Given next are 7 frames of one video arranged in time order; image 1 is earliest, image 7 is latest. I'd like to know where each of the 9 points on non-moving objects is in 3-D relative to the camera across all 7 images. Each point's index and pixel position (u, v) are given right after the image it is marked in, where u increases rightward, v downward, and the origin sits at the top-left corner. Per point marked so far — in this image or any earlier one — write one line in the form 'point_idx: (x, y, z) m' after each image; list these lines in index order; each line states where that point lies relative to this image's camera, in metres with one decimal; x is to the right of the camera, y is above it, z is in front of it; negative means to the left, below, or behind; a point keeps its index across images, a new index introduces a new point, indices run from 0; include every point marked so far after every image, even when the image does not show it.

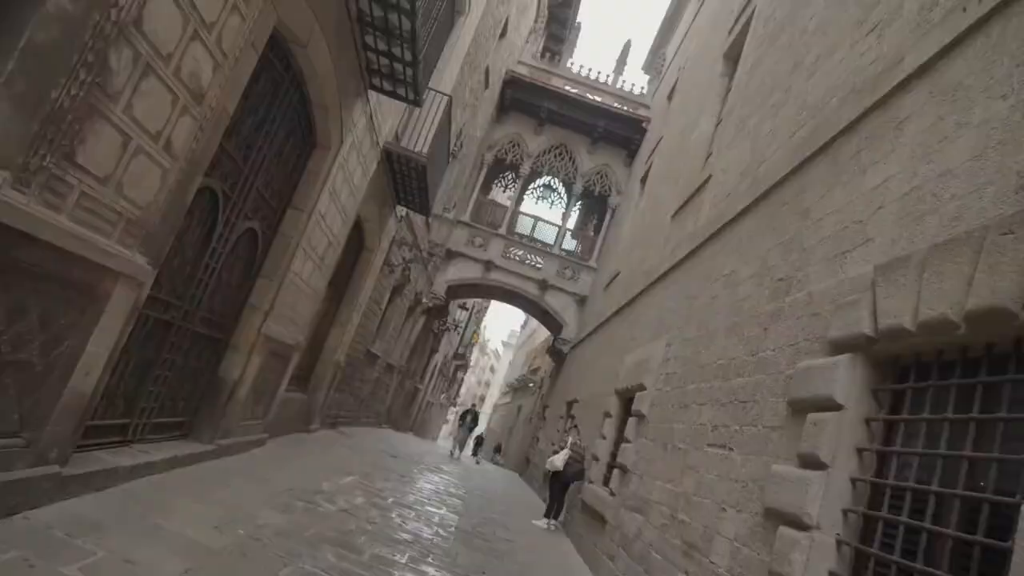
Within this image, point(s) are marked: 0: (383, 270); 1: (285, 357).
0: (-1.9, +0.3, +10.8) m
1: (-2.1, -0.6, +6.8) m
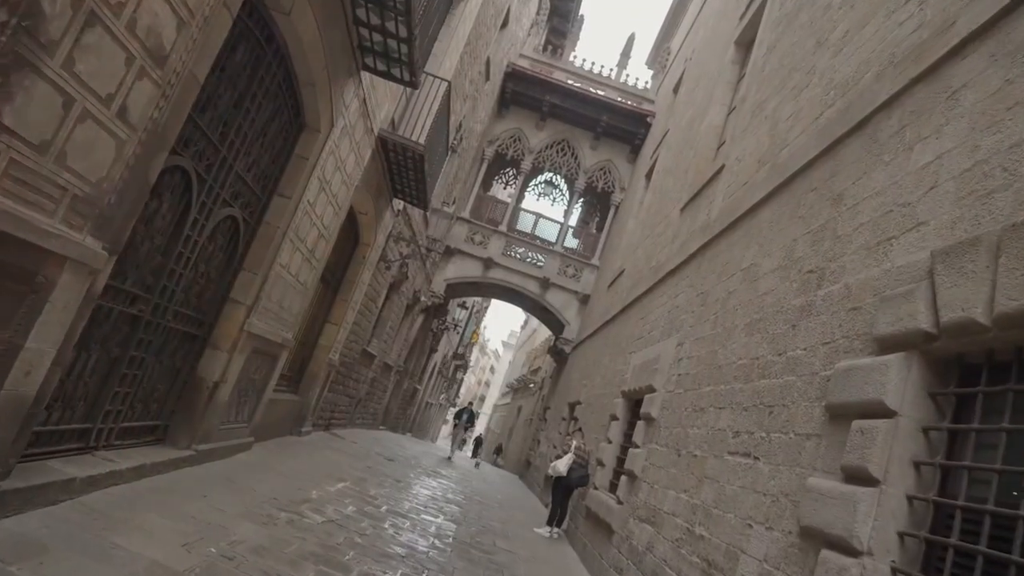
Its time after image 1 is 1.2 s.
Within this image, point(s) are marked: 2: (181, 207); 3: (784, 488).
0: (-1.9, +0.3, +10.4) m
1: (-2.1, -0.6, +6.4) m
2: (-1.8, +0.4, +4.0) m
3: (+1.3, -0.9, +3.4) m
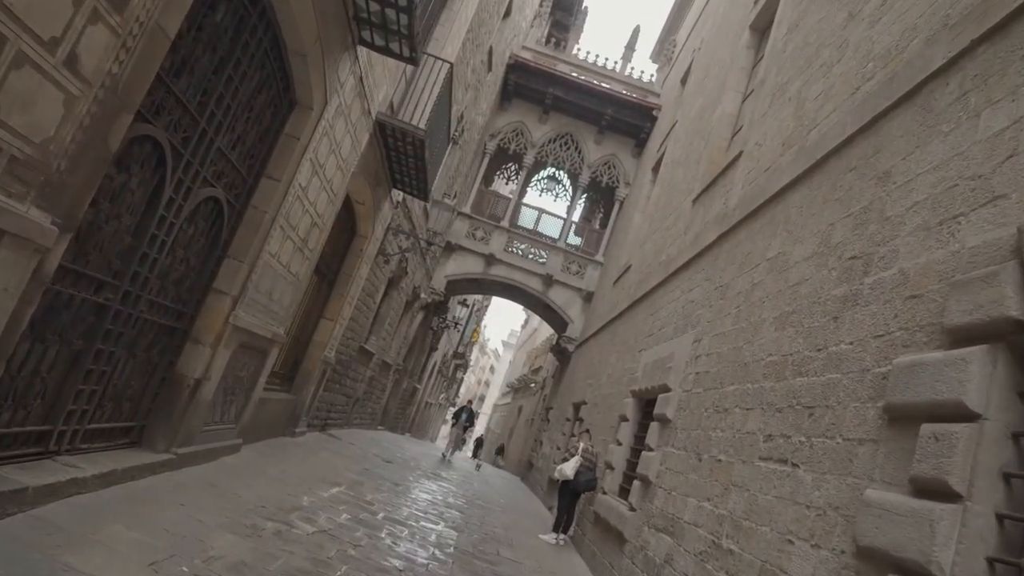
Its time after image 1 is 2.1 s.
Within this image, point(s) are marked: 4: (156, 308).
0: (-1.8, +0.4, +10.0) m
1: (-2.1, -0.5, +6.0) m
2: (-1.8, +0.5, +3.6) m
3: (+1.3, -0.9, +3.0) m
4: (-2.0, -0.1, +4.2) m
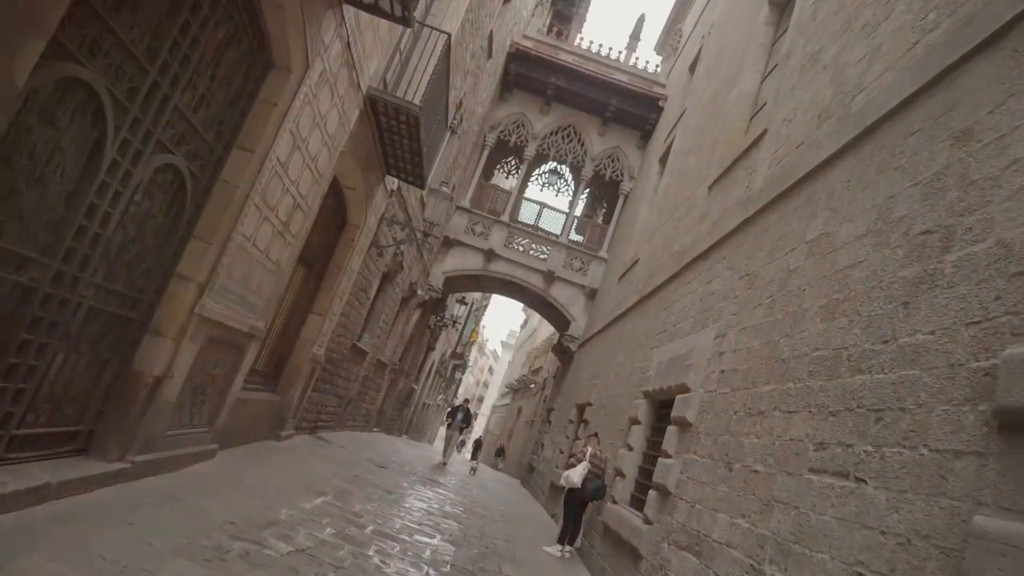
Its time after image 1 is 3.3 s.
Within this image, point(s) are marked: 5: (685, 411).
0: (-1.8, +0.5, +9.4) m
1: (-2.0, -0.4, +5.4) m
2: (-1.7, +0.6, +3.0) m
3: (+1.3, -0.8, +2.4) m
4: (-2.0, 0.0, +3.6) m
5: (+1.3, -0.9, +5.5) m
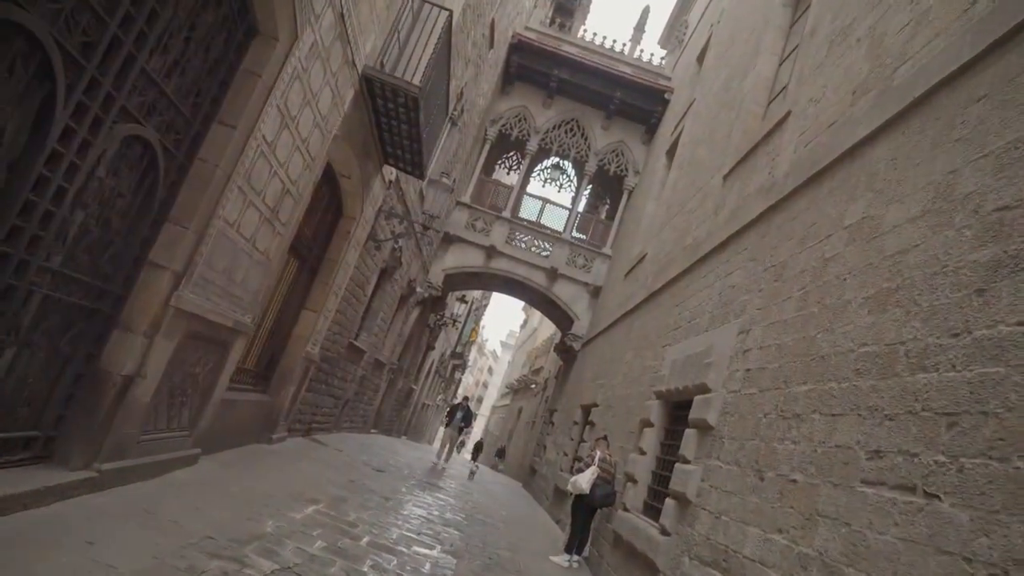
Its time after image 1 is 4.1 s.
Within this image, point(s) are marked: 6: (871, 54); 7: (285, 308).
0: (-1.8, +0.5, +9.0) m
1: (-2.0, -0.4, +5.0) m
2: (-1.7, +0.7, +2.6) m
3: (+1.4, -0.7, +2.0) m
4: (-2.0, 0.0, +3.2) m
5: (+1.4, -0.9, +5.1) m
6: (+2.2, +1.5, +4.5) m
7: (-2.2, -0.2, +7.2) m
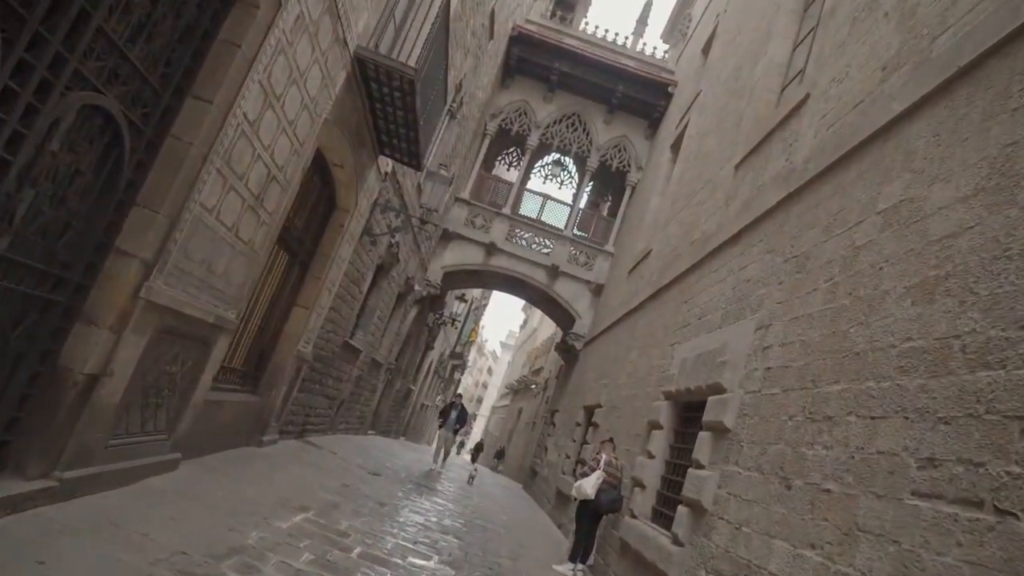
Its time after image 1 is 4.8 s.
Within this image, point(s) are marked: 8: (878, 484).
0: (-1.8, +0.6, +8.7) m
1: (-2.0, -0.3, +4.6) m
2: (-1.7, +0.7, +2.3) m
3: (+1.4, -0.7, +1.7) m
4: (-1.9, +0.1, +2.8) m
5: (+1.4, -0.8, +4.8) m
6: (+2.3, +1.5, +4.2) m
7: (-2.2, -0.1, +6.8) m
8: (+1.4, -0.8, +2.8) m
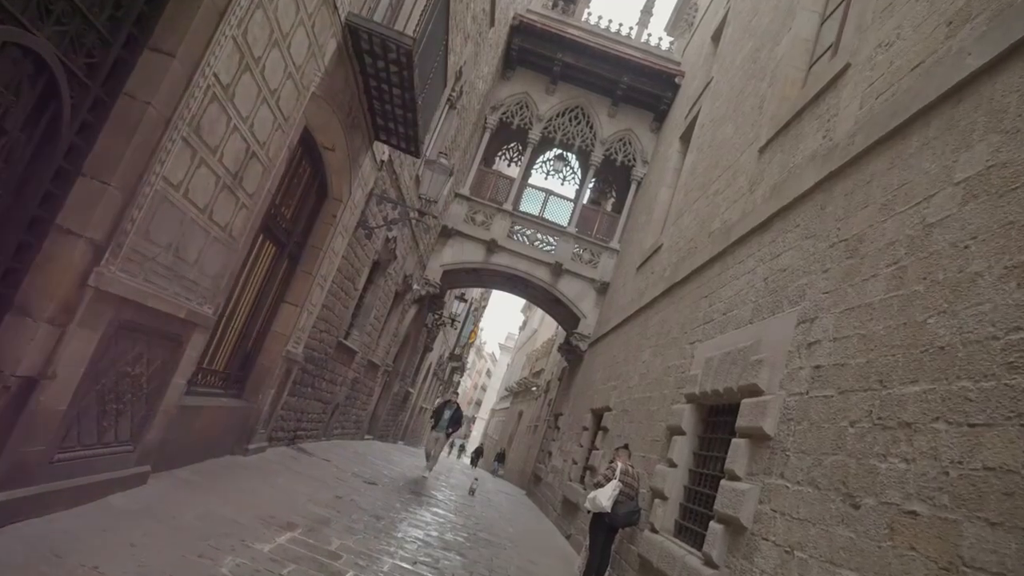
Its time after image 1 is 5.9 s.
0: (-1.7, +0.6, +8.1) m
1: (-1.9, -0.3, +4.1) m
2: (-1.6, +0.8, +1.7) m
3: (+1.5, -0.6, +1.1) m
4: (-1.9, +0.1, +2.3) m
5: (+1.4, -0.8, +4.2) m
6: (+2.3, +1.6, +3.7) m
7: (-2.2, -0.1, +6.3) m
8: (+1.5, -0.7, +2.3) m
